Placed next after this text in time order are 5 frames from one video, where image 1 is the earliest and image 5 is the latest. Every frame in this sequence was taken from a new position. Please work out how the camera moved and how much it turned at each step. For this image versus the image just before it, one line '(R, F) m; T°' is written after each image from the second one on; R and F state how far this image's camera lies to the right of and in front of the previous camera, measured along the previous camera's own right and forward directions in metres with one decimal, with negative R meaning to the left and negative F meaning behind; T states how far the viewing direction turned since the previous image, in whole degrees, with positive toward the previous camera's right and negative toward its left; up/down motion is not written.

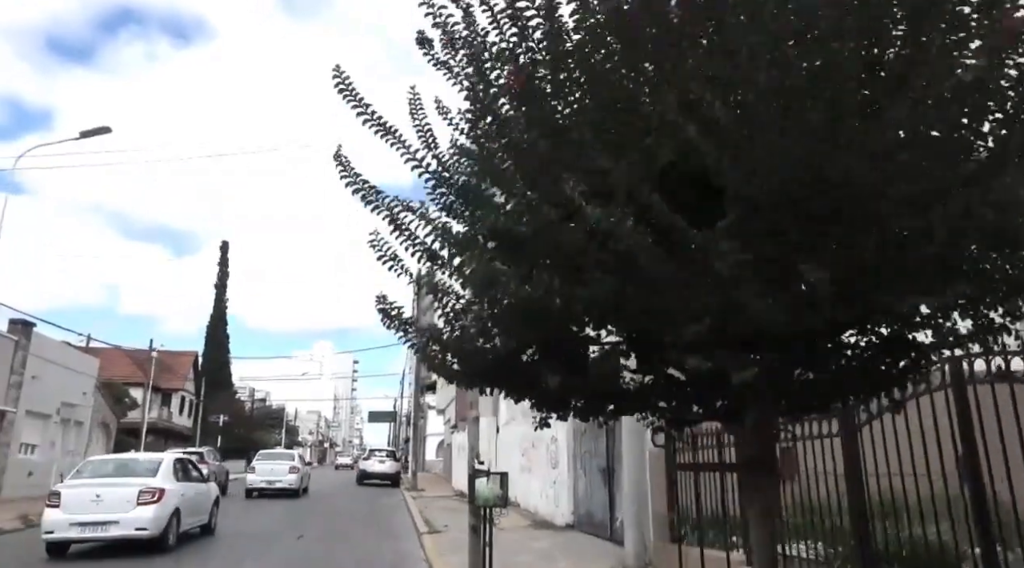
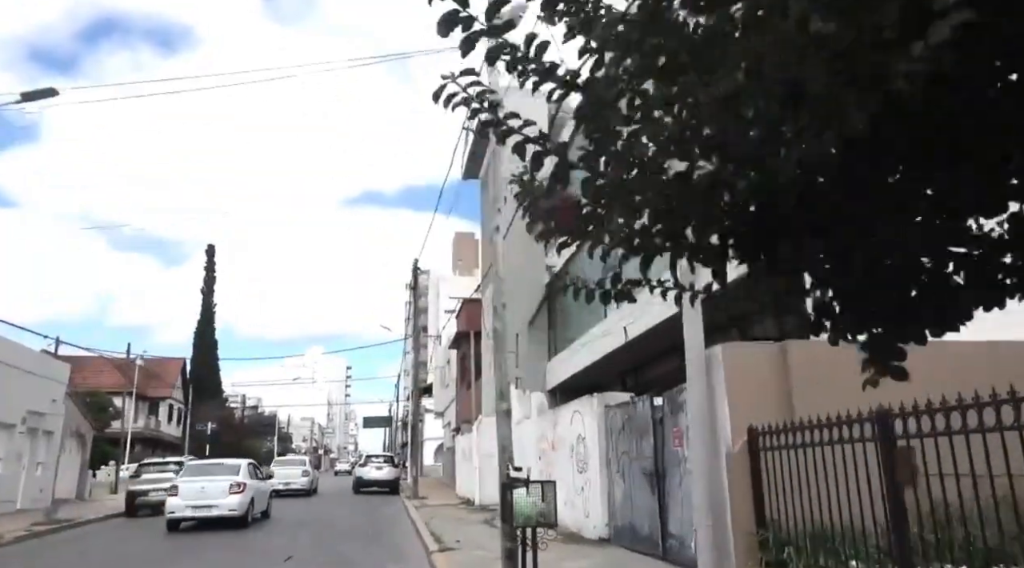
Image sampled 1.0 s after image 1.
(-0.4, +2.1) m; +1°
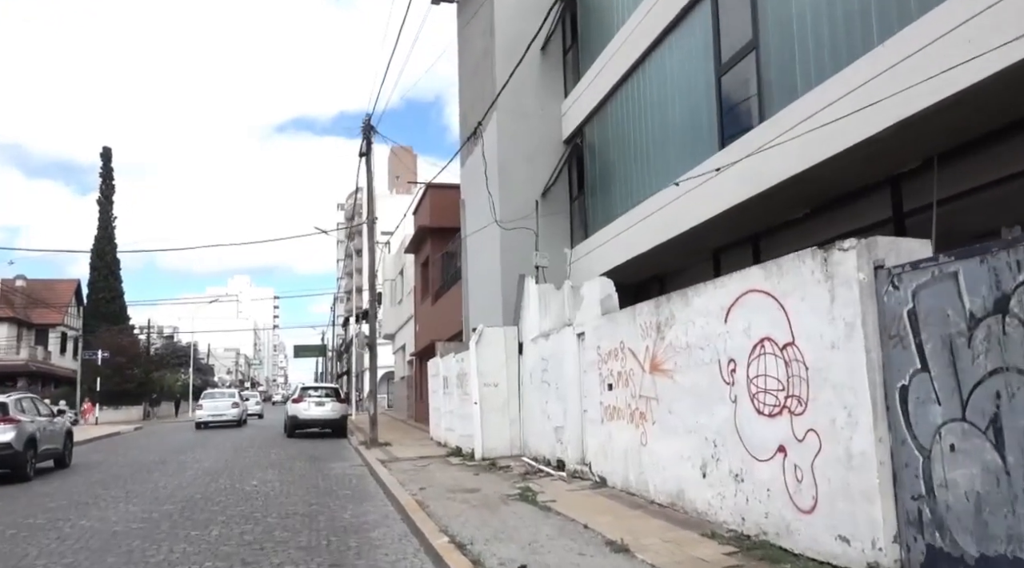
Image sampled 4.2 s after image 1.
(-1.5, +7.3) m; +5°
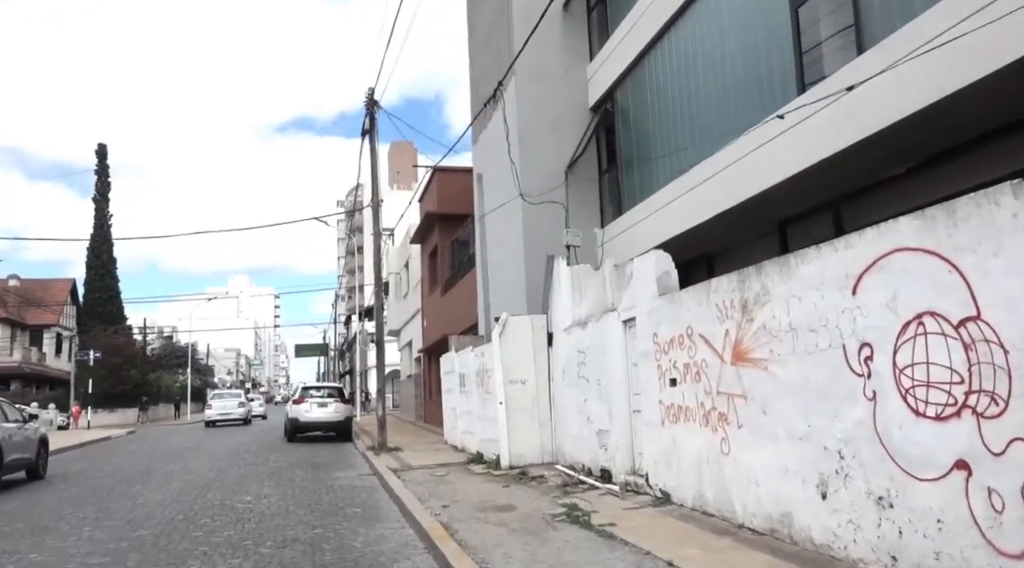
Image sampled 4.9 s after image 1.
(-0.4, +1.7) m; 0°
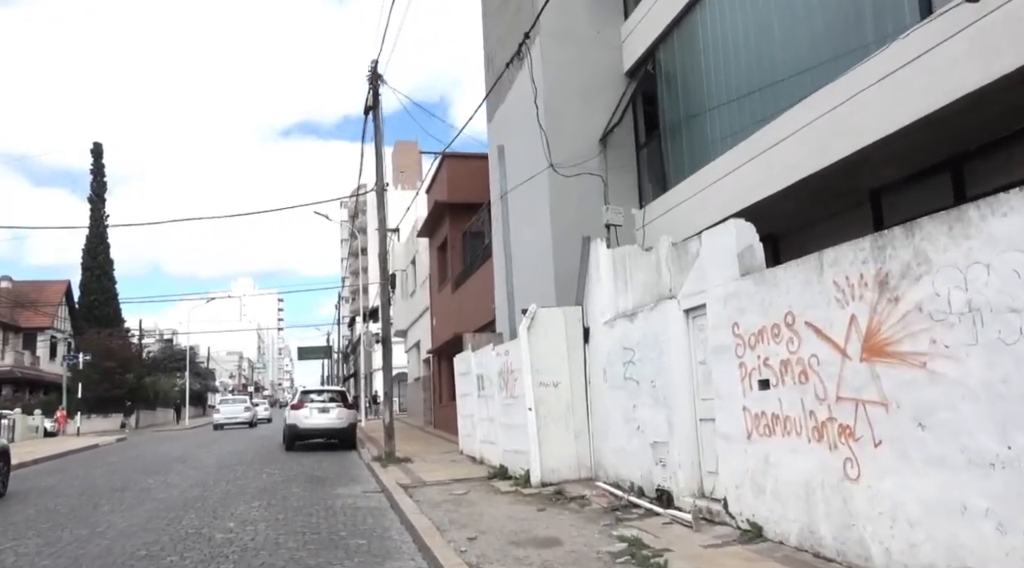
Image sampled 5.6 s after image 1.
(-0.4, +1.8) m; 0°
